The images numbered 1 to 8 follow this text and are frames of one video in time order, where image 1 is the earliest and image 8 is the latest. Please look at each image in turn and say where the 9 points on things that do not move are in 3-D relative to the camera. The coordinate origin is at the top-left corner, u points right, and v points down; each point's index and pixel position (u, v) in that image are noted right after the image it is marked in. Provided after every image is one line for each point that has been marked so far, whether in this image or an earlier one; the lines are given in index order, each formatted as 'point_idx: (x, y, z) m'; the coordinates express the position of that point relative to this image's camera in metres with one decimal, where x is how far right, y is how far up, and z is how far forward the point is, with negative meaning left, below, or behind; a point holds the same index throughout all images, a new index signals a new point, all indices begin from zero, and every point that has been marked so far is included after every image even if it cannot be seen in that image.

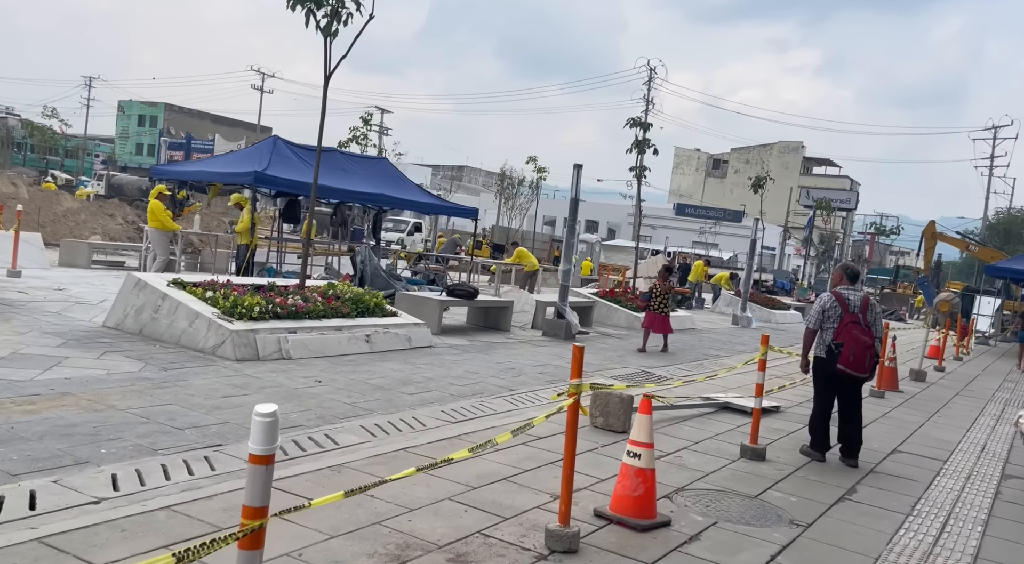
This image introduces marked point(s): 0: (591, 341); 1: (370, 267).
0: (+1.3, -1.0, +14.7) m
1: (-2.3, +0.2, +14.4) m
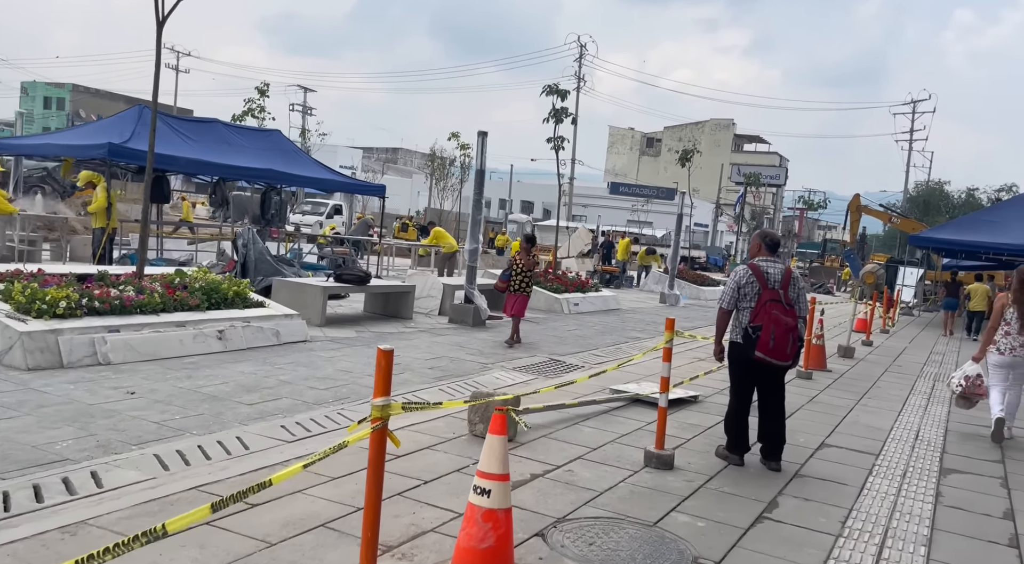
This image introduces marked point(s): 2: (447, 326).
0: (-0.2, -0.7, +13.5) m
1: (-3.8, +0.4, +13.0) m
2: (-0.9, -0.6, +12.8) m
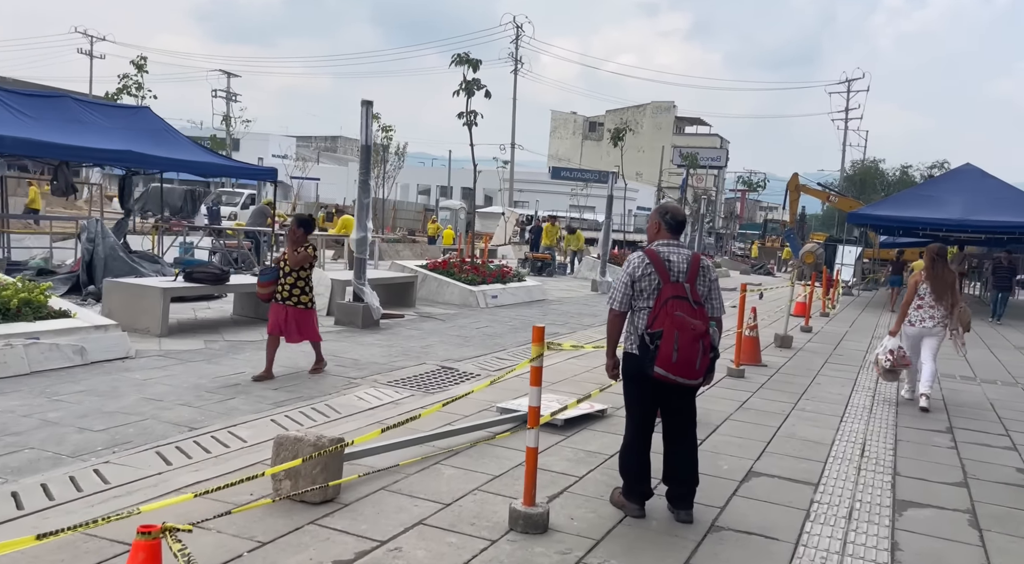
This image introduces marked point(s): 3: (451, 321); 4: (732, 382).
0: (-1.5, -0.6, +11.9) m
1: (-5.1, +0.4, +11.1) m
2: (-2.2, -0.6, +11.1) m
3: (-0.9, -0.6, +13.6) m
4: (+2.5, -1.1, +10.1) m
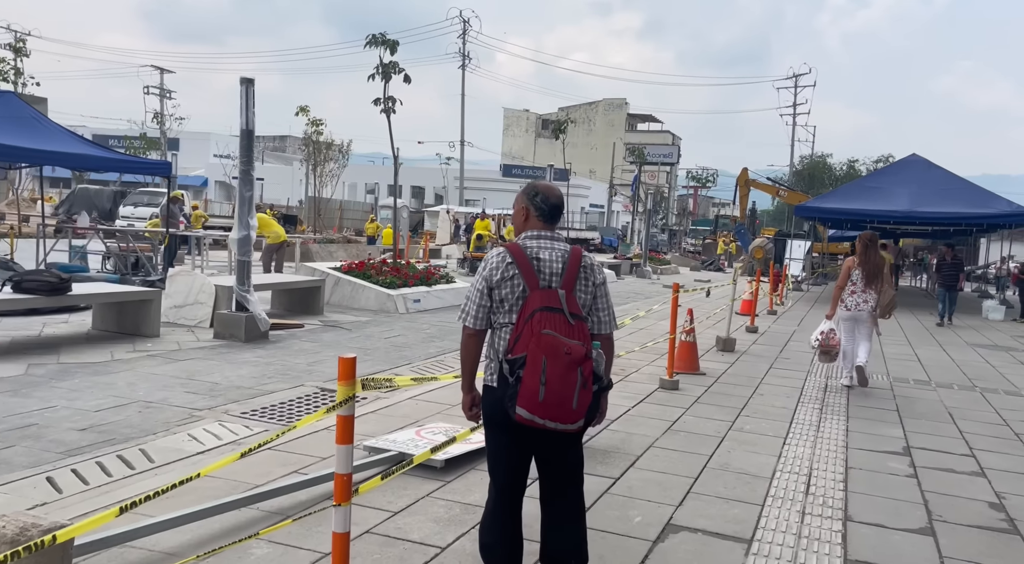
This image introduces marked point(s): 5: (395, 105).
0: (-2.6, -0.7, +10.5) m
1: (-6.2, +0.3, +9.5) m
2: (-3.3, -0.7, +9.6) m
3: (-2.1, -0.6, +12.2) m
4: (+1.5, -1.1, +8.9) m
5: (-2.1, +3.2, +15.8) m
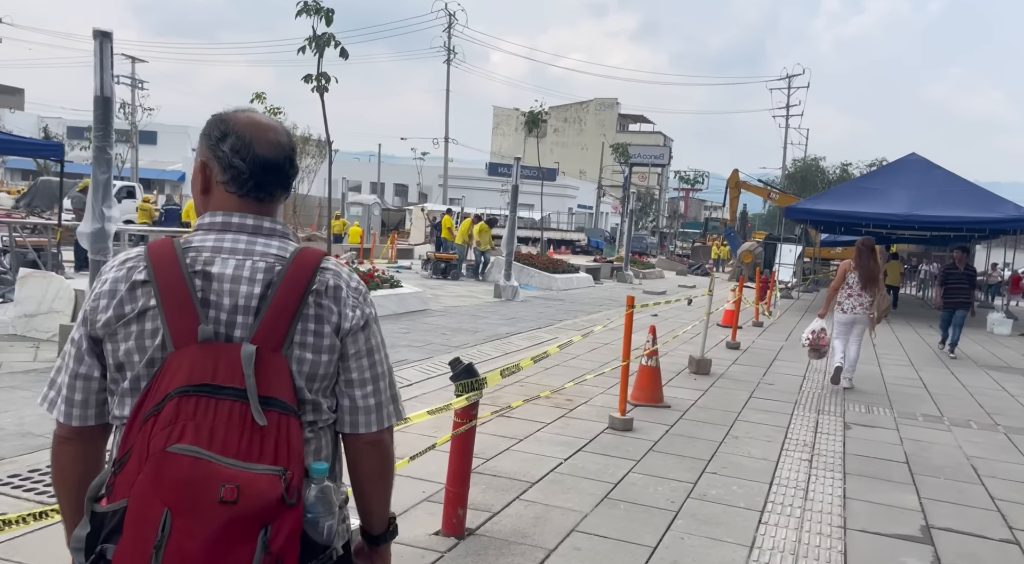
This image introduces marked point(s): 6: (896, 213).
0: (-3.4, -0.7, +8.5) m
1: (-6.9, +0.3, +7.5) m
2: (-4.0, -0.7, +7.6) m
3: (-2.9, -0.7, +10.2) m
4: (+0.8, -1.2, +6.9) m
5: (-2.9, +3.1, +13.8) m
6: (+8.3, +1.5, +19.2) m
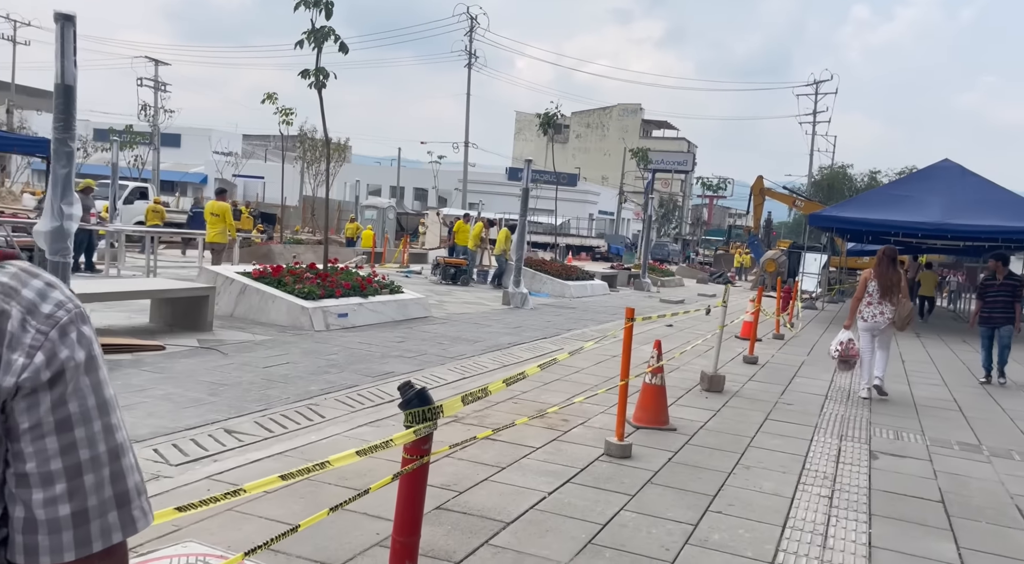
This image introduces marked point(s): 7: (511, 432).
0: (-3.5, -0.8, +7.9) m
1: (-7.0, +0.3, +7.0) m
2: (-4.1, -0.7, +7.0) m
3: (-2.9, -0.7, +9.5) m
4: (+0.6, -1.3, +6.2) m
5: (-2.8, +3.0, +13.2) m
6: (+8.5, +1.3, +18.2) m
7: (0.0, -1.2, +6.8) m
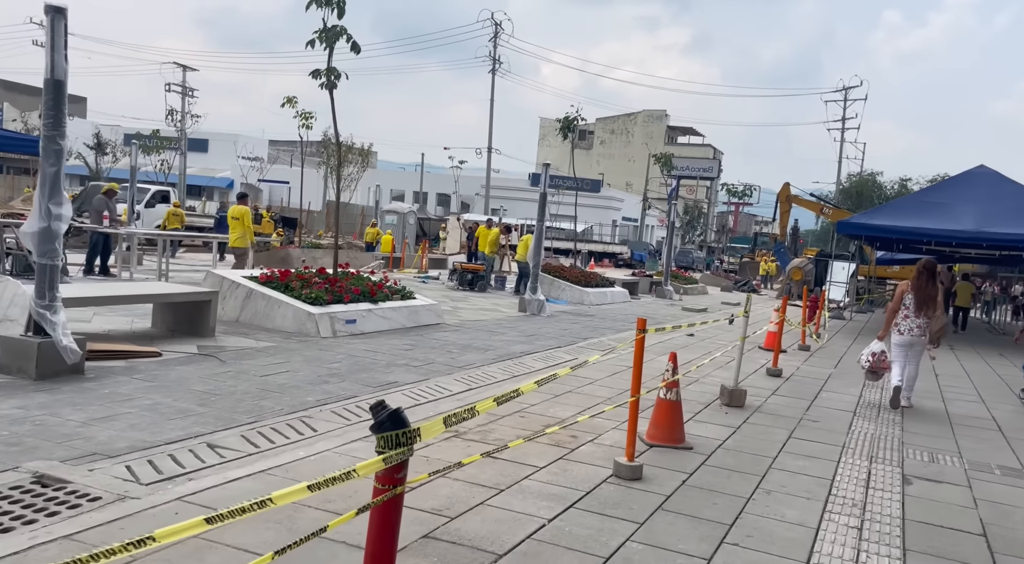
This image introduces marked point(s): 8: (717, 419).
0: (-3.4, -0.8, +7.5) m
1: (-7.0, +0.3, +6.7) m
2: (-4.1, -0.8, +6.7) m
3: (-2.8, -0.8, +9.2) m
4: (+0.6, -1.4, +5.7) m
5: (-2.5, +3.0, +12.9) m
6: (+8.9, +1.1, +17.6) m
7: (0.0, -1.2, +6.4) m
8: (+1.9, -1.3, +8.4) m
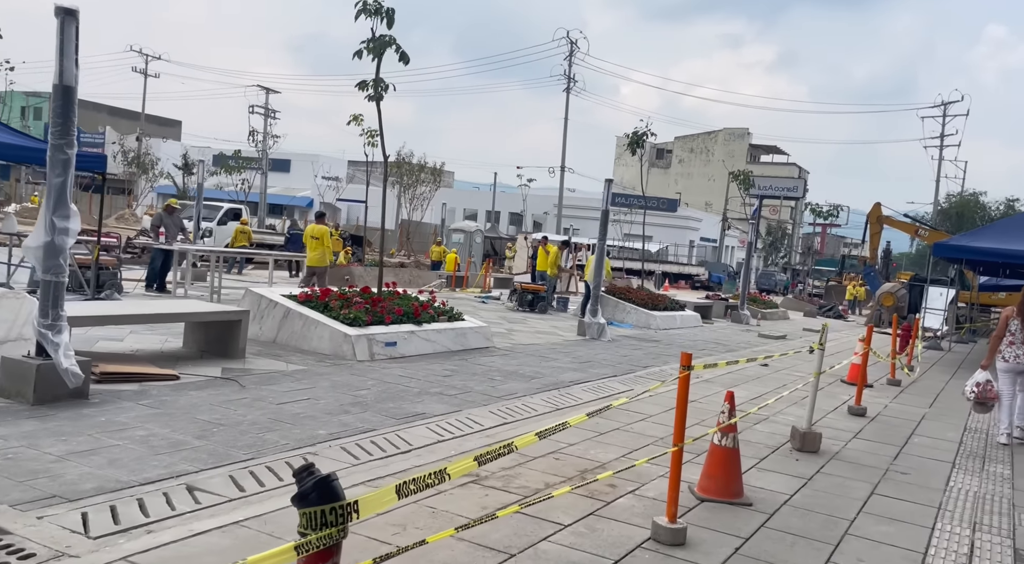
0: (-3.1, -0.9, +7.0) m
1: (-6.7, +0.2, +6.5) m
2: (-3.9, -0.9, +6.2) m
3: (-2.4, -1.0, +8.6) m
4: (+0.7, -1.5, +4.8) m
5: (-1.7, +2.7, +12.3) m
6: (+10.0, +0.6, +15.9) m
7: (+0.2, -1.4, +5.5) m
8: (+2.2, -1.5, +7.3) m
